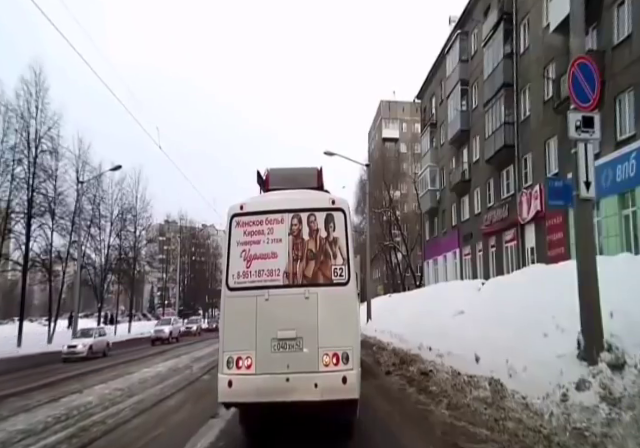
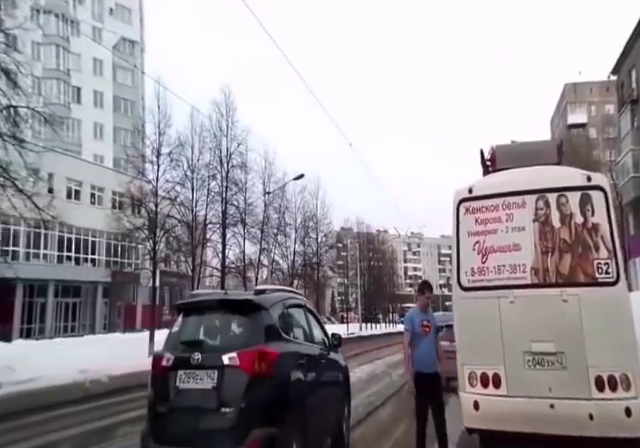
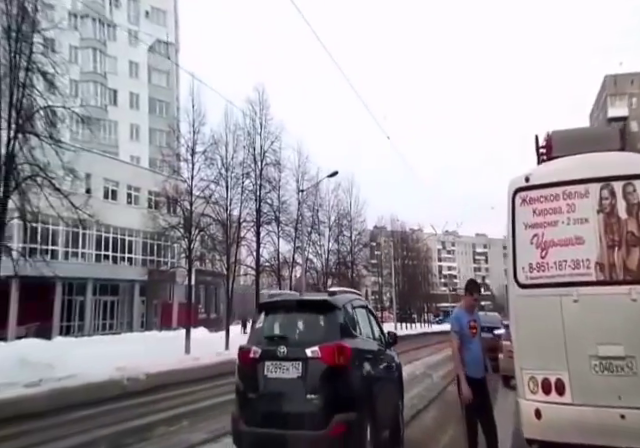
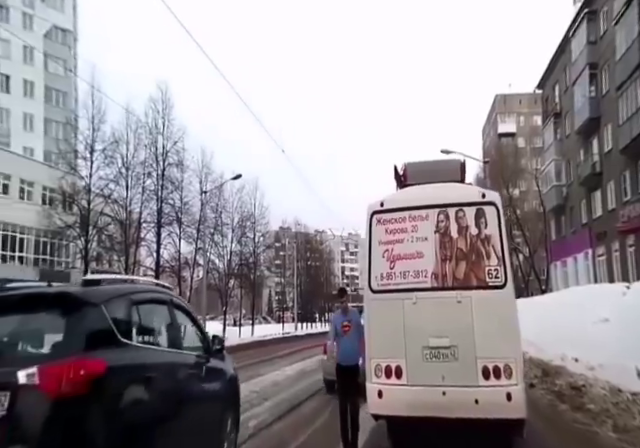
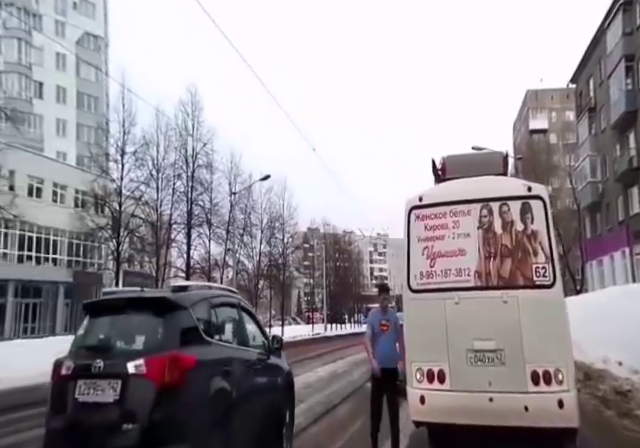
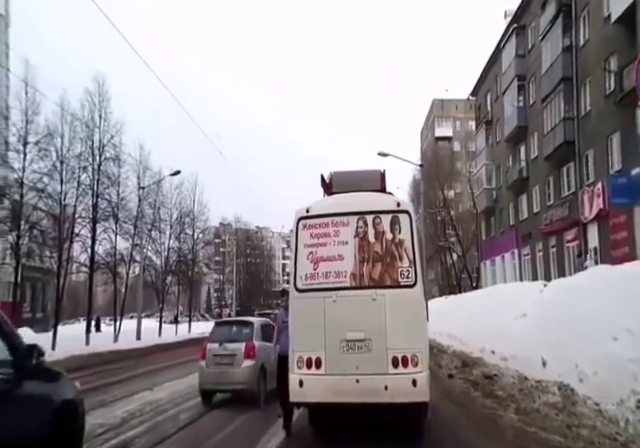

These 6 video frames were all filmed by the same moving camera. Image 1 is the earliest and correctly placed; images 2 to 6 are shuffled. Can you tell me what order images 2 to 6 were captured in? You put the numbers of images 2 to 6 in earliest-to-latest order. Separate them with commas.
6, 4, 5, 2, 3
